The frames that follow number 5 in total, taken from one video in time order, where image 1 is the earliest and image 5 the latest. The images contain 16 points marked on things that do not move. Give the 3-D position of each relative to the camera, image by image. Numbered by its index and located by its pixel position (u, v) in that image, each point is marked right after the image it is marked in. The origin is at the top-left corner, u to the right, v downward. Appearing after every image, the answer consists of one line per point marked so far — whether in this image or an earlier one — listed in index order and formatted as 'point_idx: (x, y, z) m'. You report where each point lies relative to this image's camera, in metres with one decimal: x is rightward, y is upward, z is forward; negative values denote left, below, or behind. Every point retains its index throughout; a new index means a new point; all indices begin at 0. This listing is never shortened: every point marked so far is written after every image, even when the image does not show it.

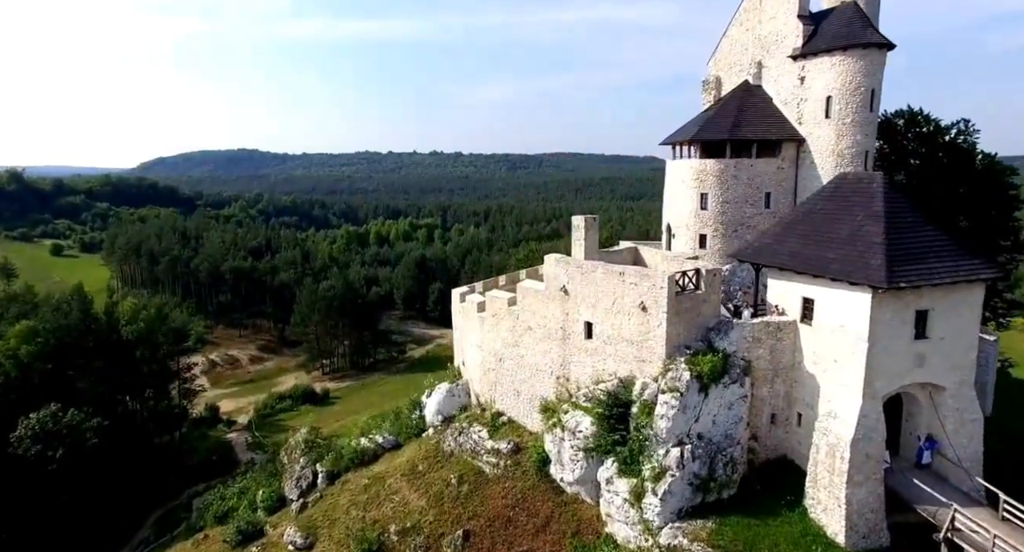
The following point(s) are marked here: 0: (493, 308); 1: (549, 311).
0: (-0.6, -1.0, +19.4) m
1: (+1.0, -1.0, +17.3) m
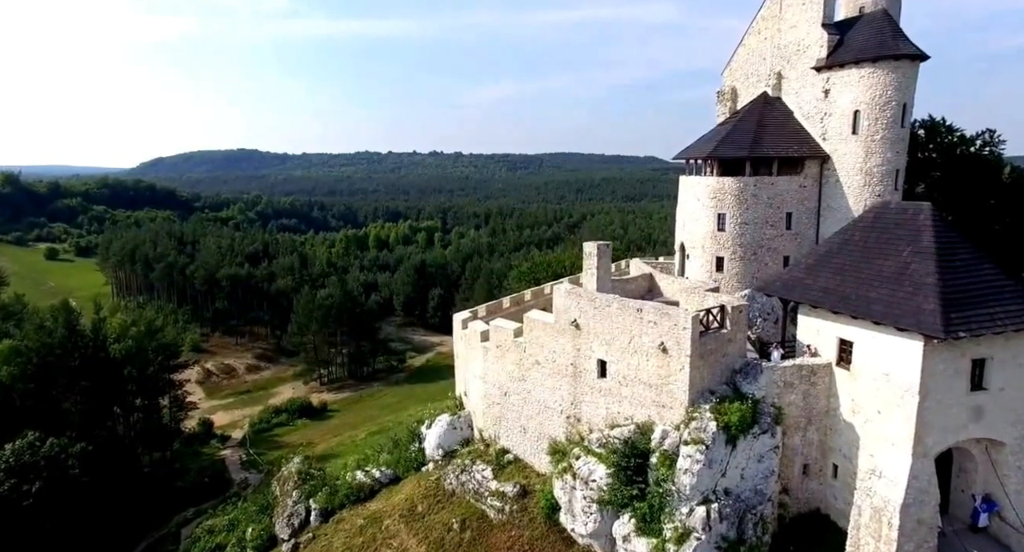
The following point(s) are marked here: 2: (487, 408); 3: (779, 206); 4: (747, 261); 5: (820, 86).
0: (-0.4, -1.8, +18.1) m
1: (+1.2, -1.8, +16.0) m
2: (-0.7, -3.9, +18.8) m
3: (+8.4, +2.2, +19.8) m
4: (+7.4, +0.4, +19.9) m
5: (+9.5, +5.9, +19.5) m
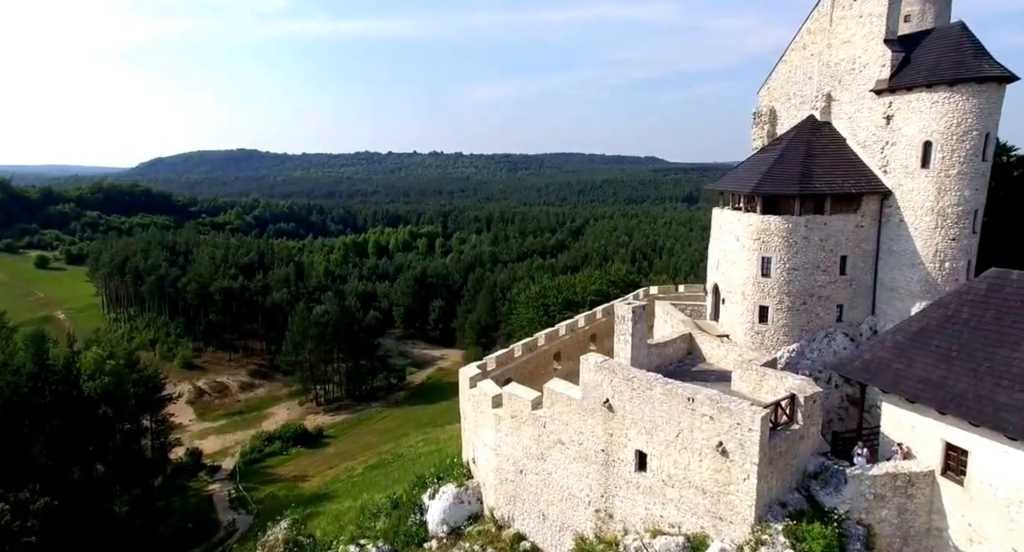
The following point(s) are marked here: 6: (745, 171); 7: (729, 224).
0: (0.0, -3.3, +15.6) m
1: (+1.6, -3.2, +13.5) m
2: (-0.3, -5.4, +16.3) m
3: (+8.8, +0.7, +17.3) m
4: (+7.8, -1.0, +17.4) m
5: (+9.9, +4.4, +17.0) m
6: (+7.0, +3.1, +19.0) m
7: (+6.5, +1.5, +18.7) m
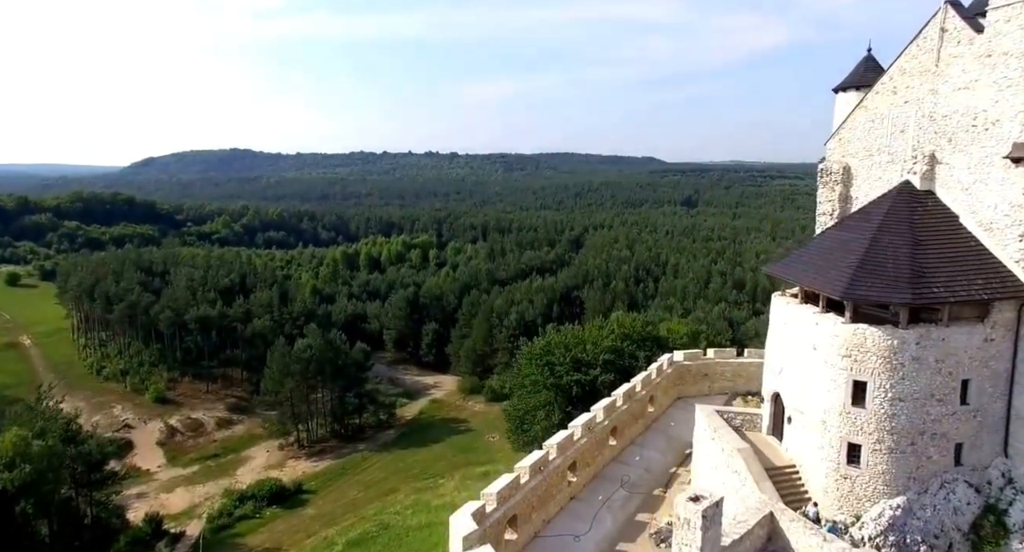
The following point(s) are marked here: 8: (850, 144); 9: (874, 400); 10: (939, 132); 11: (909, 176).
0: (+0.1, -5.9, +11.1) m
1: (+1.8, -5.9, +9.0) m
2: (-0.2, -8.0, +11.8) m
3: (+8.9, -1.9, +12.8) m
4: (+8.0, -3.7, +12.9) m
5: (+10.1, +1.8, +12.5) m
6: (+7.1, +0.5, +14.5) m
7: (+6.6, -1.1, +14.3) m
8: (+8.8, +3.5, +16.5) m
9: (+7.4, -2.5, +13.0) m
10: (+9.6, +3.2, +14.1) m
11: (+9.3, +2.4, +14.9) m
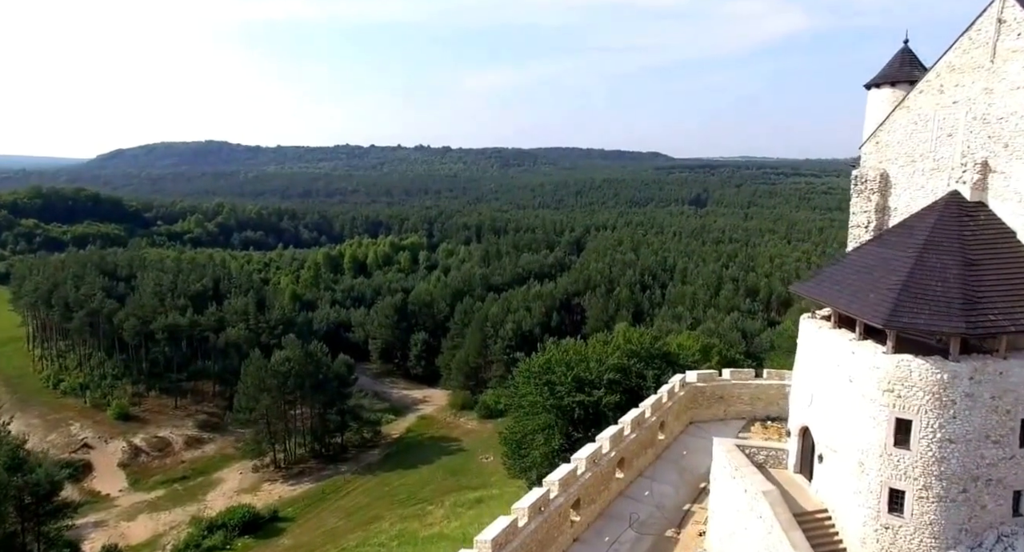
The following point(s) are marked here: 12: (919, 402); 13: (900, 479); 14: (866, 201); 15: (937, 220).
0: (+0.2, -6.3, +9.1) m
1: (+1.8, -6.2, +7.1) m
2: (-0.2, -8.4, +9.8) m
3: (+8.9, -2.3, +11.1) m
4: (+7.9, -4.1, +11.2) m
5: (+10.1, +1.3, +10.9) m
6: (+7.1, 0.0, +12.9) m
7: (+6.6, -1.5, +12.5) m
8: (+8.8, +3.0, +14.9) m
9: (+7.4, -2.9, +11.2) m
10: (+9.6, +2.8, +12.6) m
11: (+9.3, +1.9, +13.3) m
12: (+7.4, -2.2, +11.2) m
13: (+7.2, -3.7, +11.5) m
14: (+8.5, +1.7, +15.4) m
15: (+8.5, +1.1, +12.6) m
